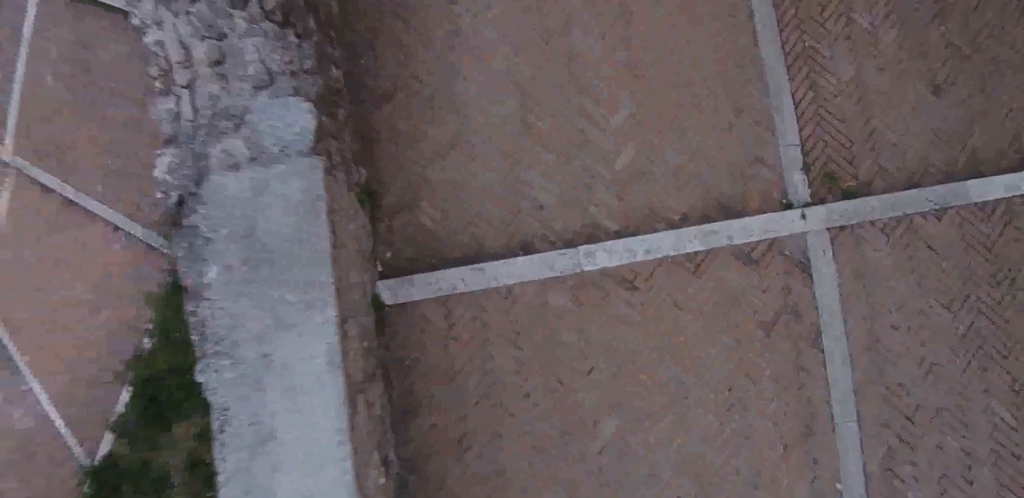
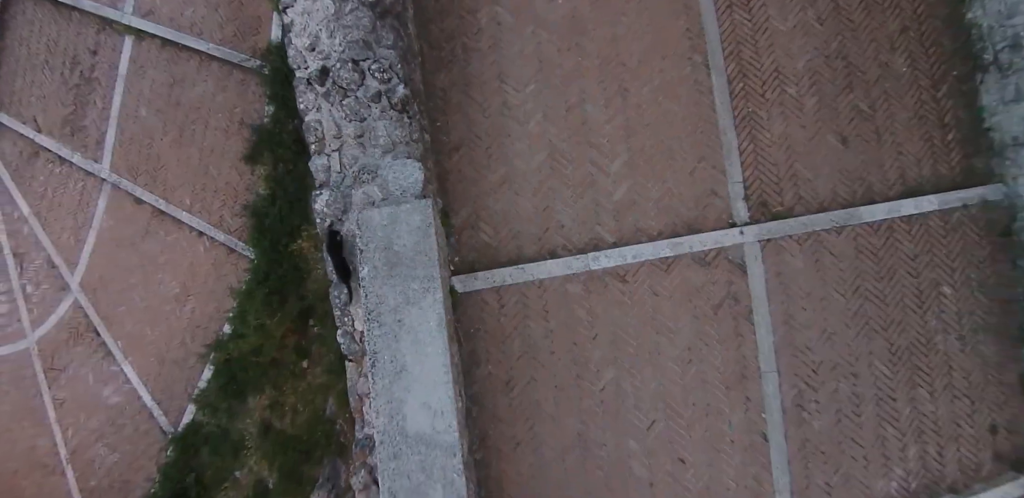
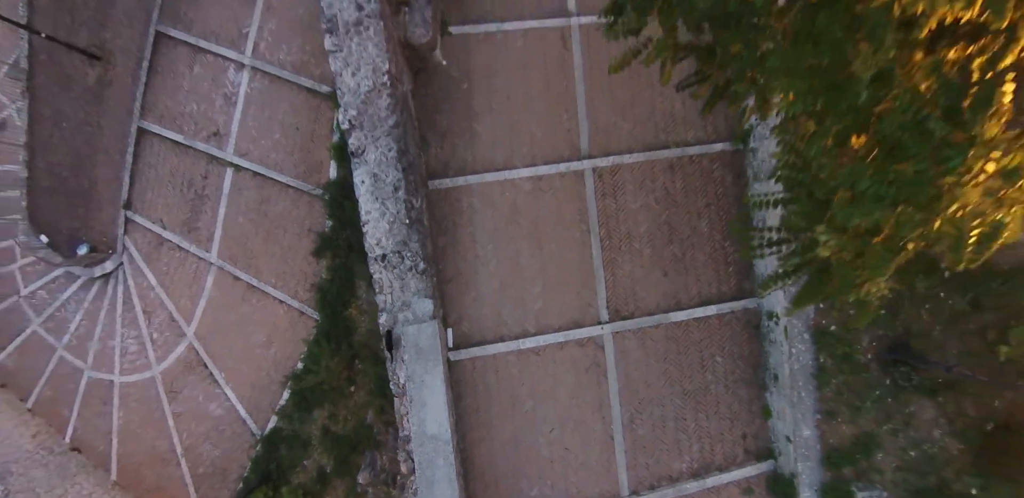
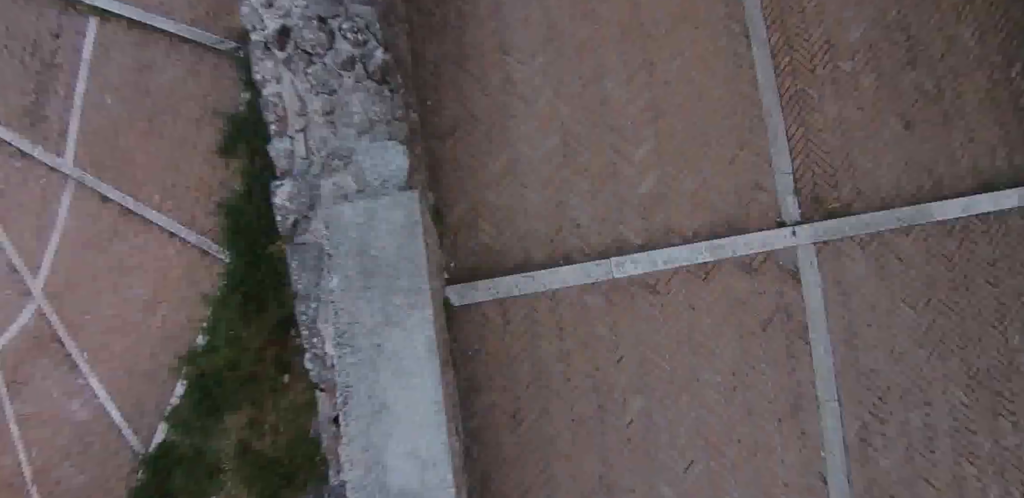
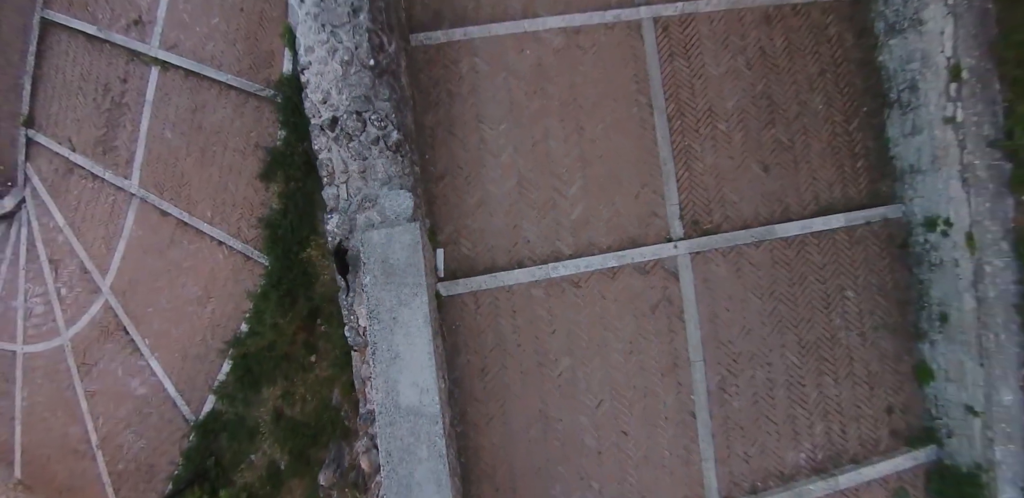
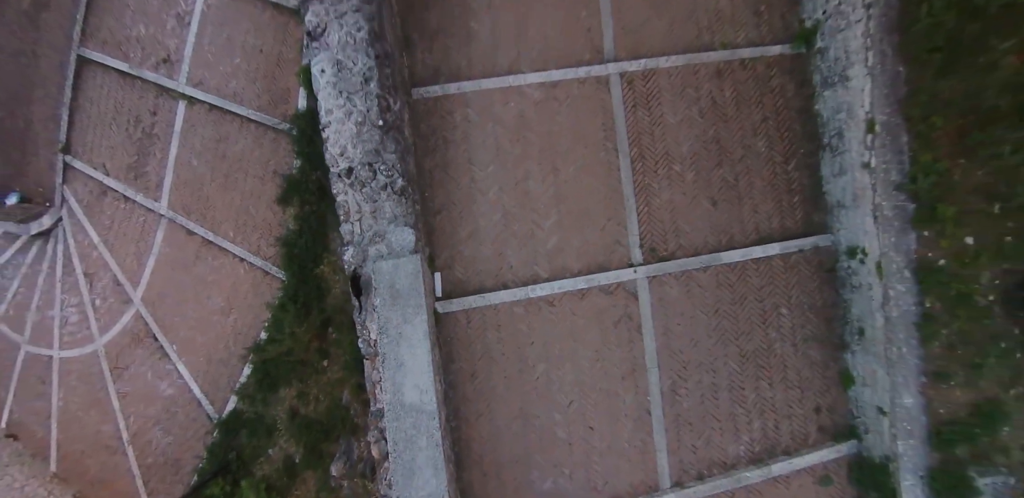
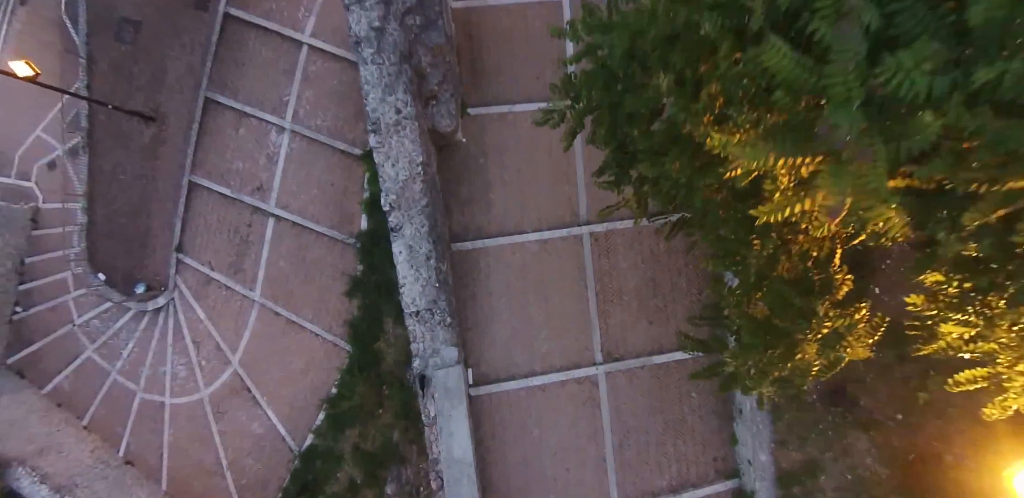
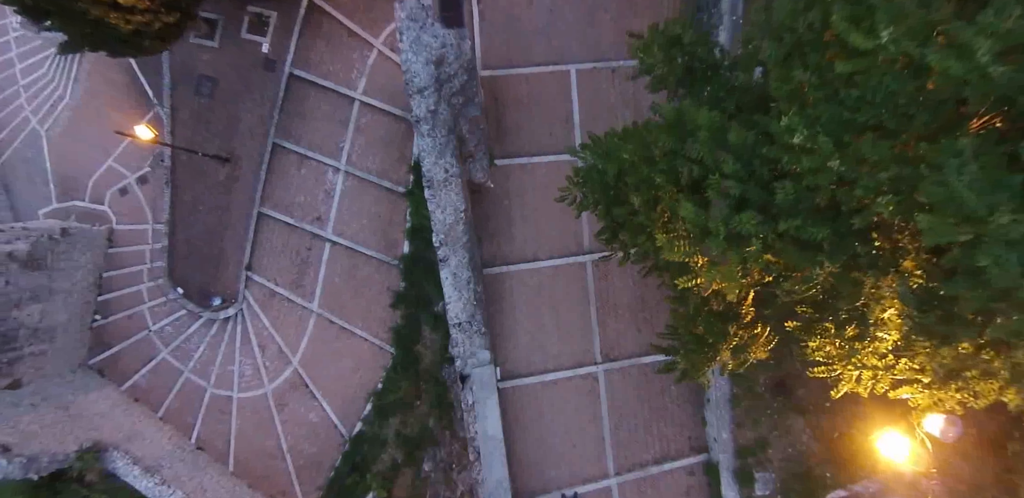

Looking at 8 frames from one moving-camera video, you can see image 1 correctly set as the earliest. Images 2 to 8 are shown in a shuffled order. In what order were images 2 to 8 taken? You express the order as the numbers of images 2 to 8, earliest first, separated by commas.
4, 2, 5, 6, 3, 7, 8
